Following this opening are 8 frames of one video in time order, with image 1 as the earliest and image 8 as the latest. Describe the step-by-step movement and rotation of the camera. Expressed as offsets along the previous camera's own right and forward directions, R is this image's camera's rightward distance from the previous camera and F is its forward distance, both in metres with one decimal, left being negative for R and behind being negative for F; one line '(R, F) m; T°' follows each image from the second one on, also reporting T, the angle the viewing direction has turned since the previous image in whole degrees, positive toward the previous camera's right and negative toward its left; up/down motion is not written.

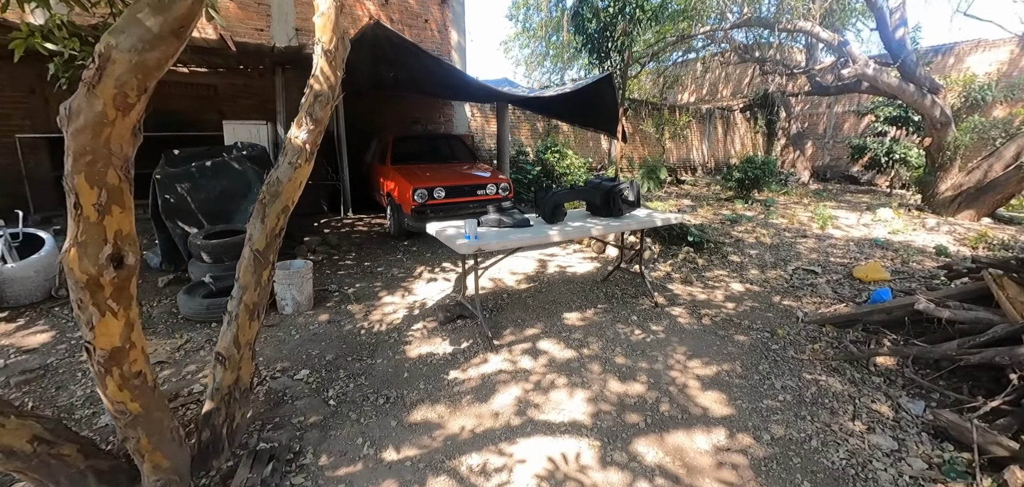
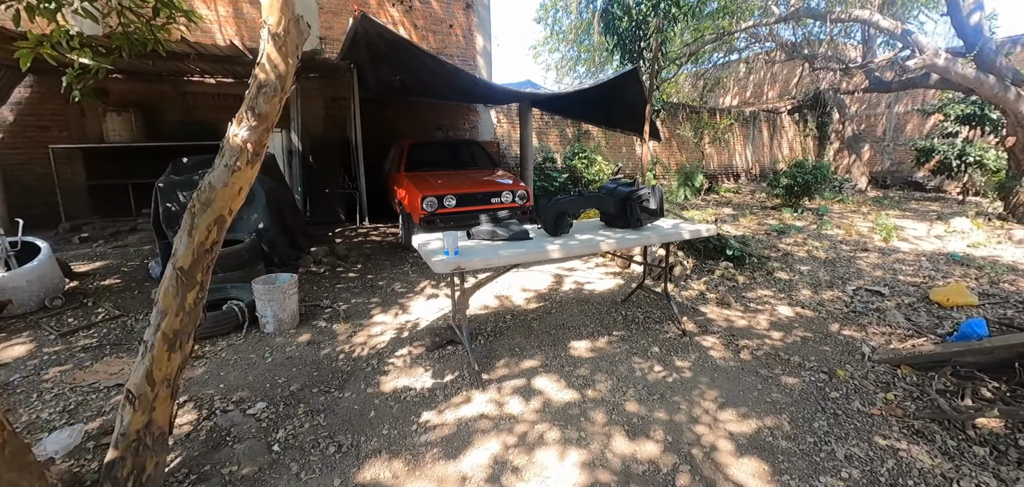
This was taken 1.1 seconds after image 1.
(+0.3, +0.5) m; -5°
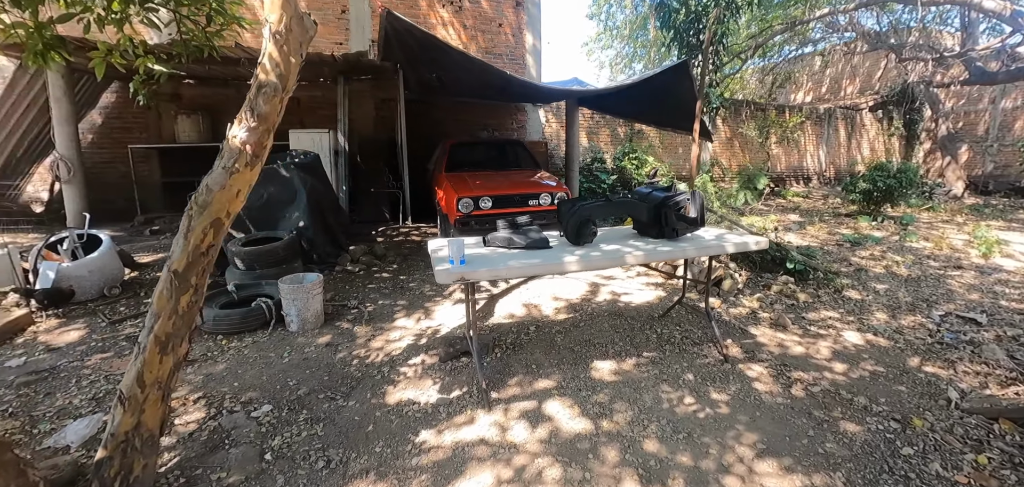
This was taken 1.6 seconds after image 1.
(+0.2, +0.2) m; -7°
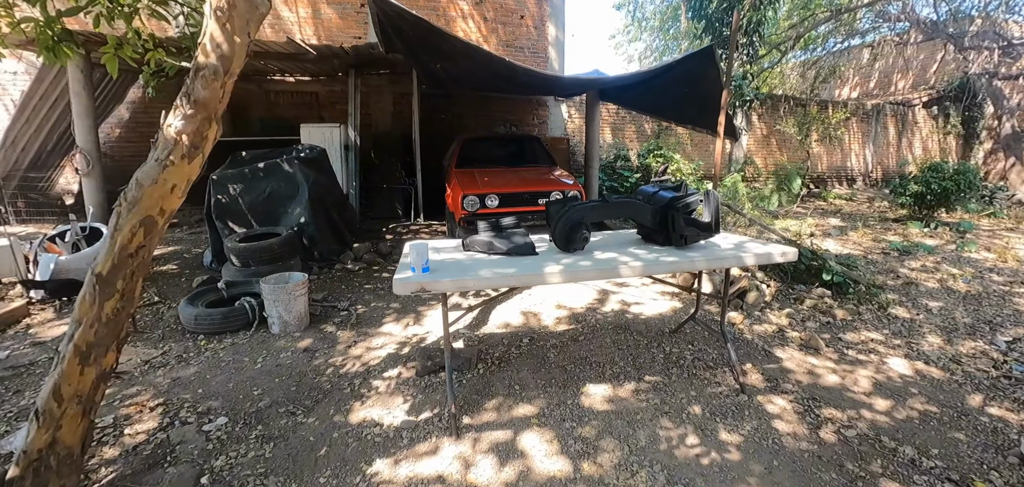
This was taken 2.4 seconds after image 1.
(+0.2, +0.3) m; -4°
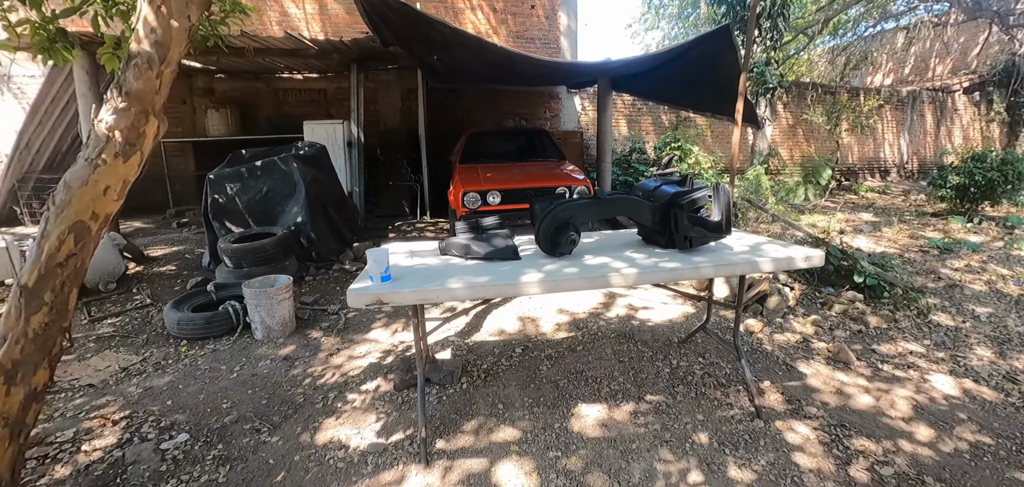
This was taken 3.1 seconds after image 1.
(+0.2, +0.3) m; -3°
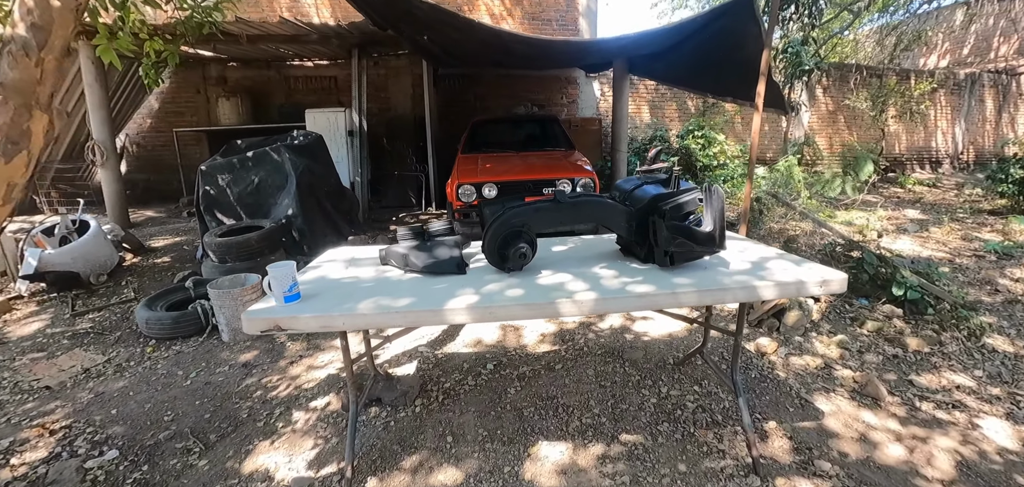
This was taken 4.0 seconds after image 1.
(+0.3, +0.3) m; -4°
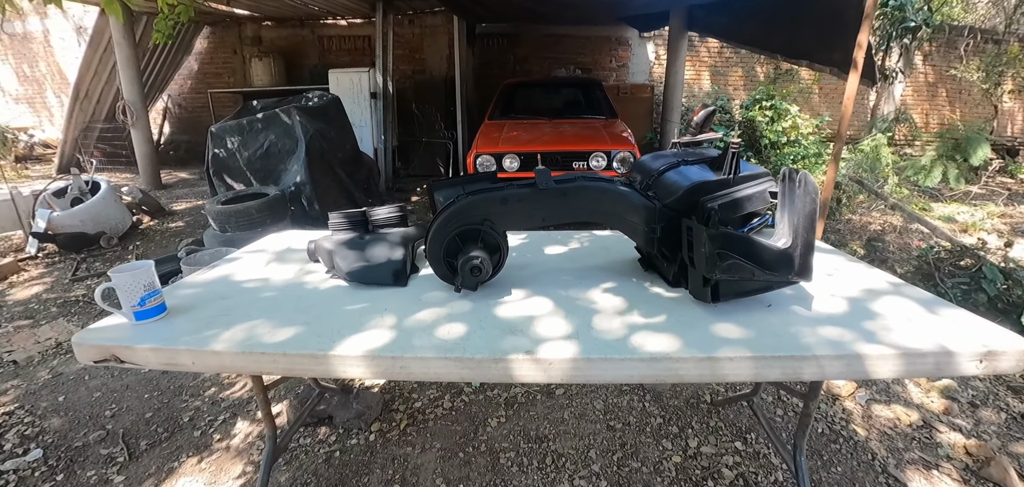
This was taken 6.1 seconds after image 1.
(+0.2, +0.5) m; -6°
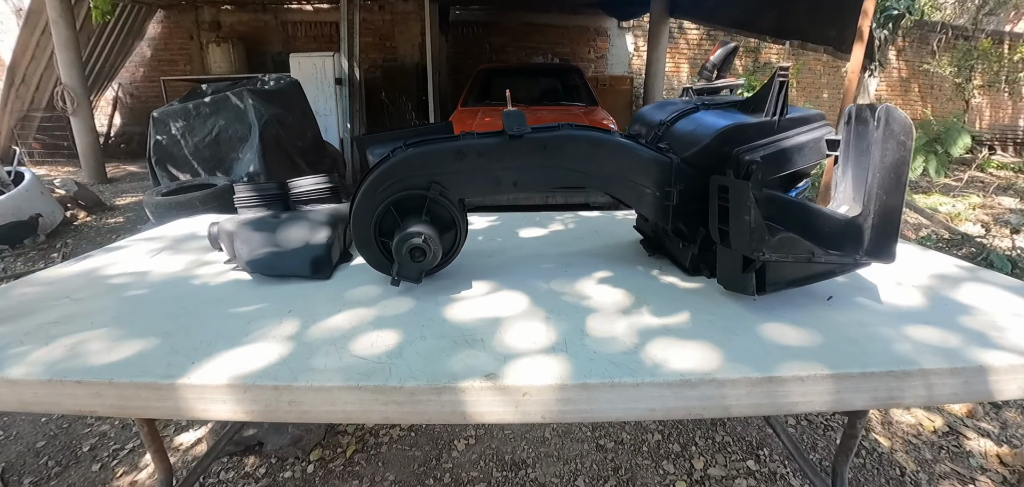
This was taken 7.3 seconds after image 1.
(0.0, +0.3) m; +3°
